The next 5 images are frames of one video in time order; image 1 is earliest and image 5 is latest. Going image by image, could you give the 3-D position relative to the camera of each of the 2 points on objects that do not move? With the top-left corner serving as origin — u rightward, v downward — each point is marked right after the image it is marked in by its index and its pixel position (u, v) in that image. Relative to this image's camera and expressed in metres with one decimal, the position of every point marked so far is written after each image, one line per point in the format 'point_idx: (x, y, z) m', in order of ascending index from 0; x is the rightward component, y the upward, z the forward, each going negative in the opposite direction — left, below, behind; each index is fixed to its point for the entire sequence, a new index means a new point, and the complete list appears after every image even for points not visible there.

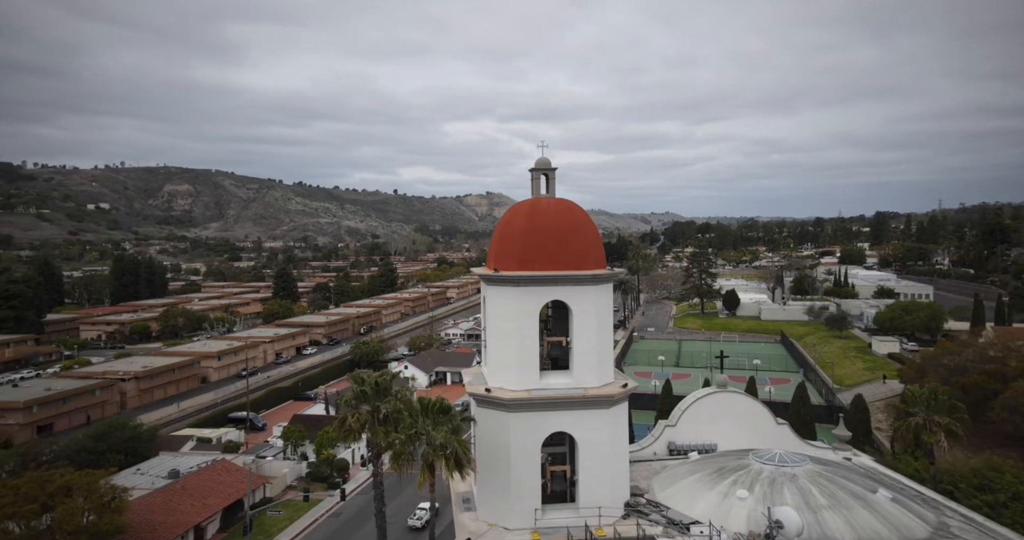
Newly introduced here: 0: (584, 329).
0: (+1.4, -1.1, +13.8) m
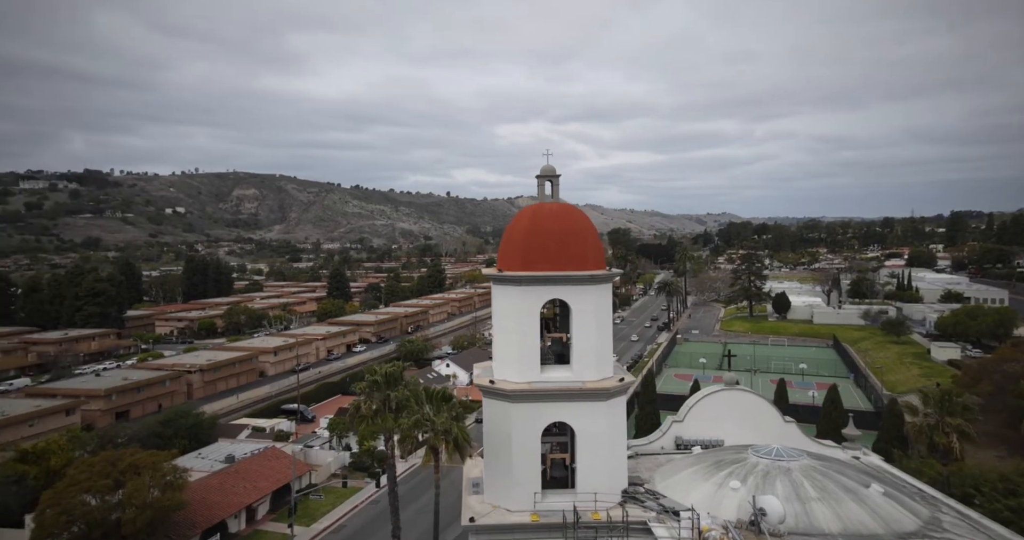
0: (+1.6, -1.2, +15.0) m
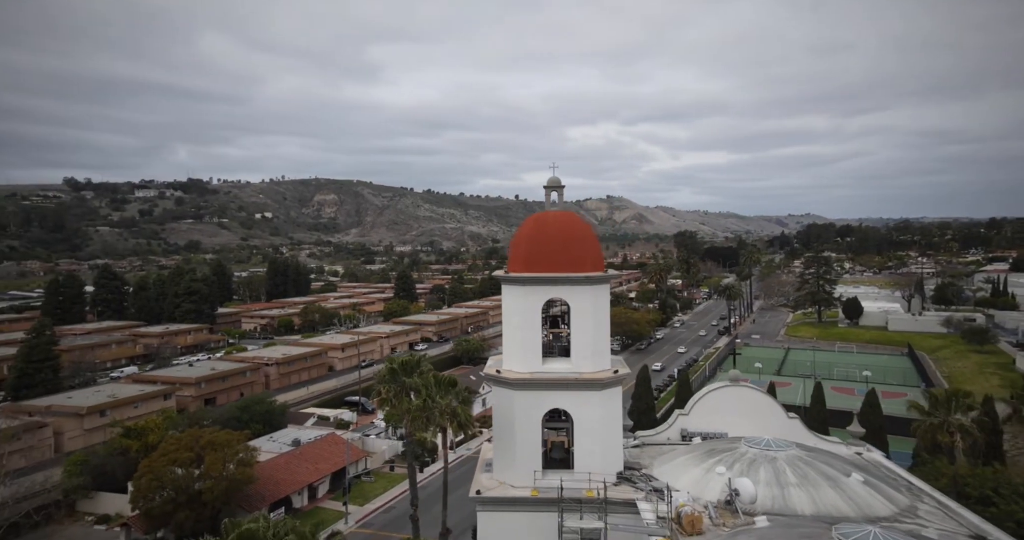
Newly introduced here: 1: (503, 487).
0: (+1.7, -1.3, +16.9) m
1: (-0.2, -5.4, +16.7) m
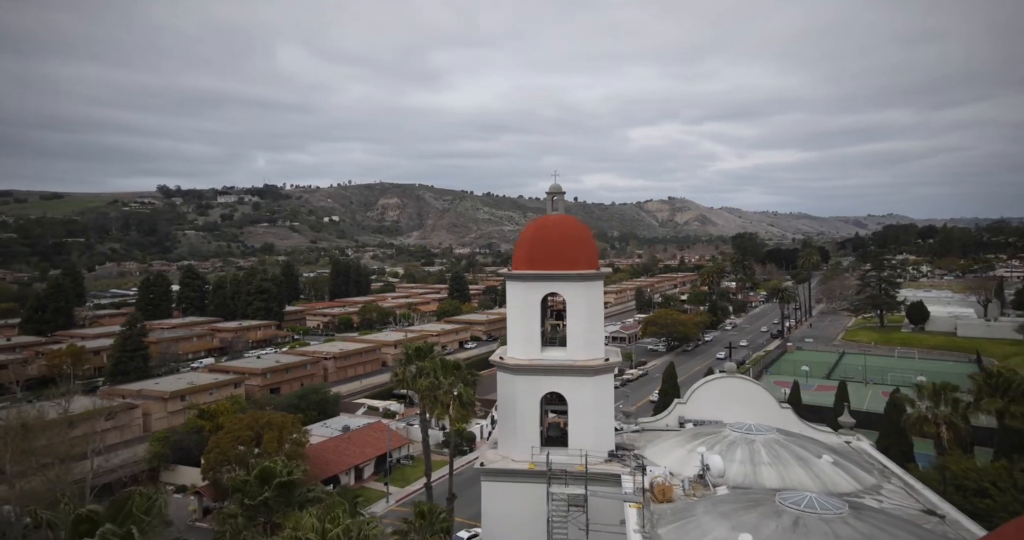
0: (+1.8, -1.3, +19.1) m
1: (-0.2, -5.3, +19.1) m
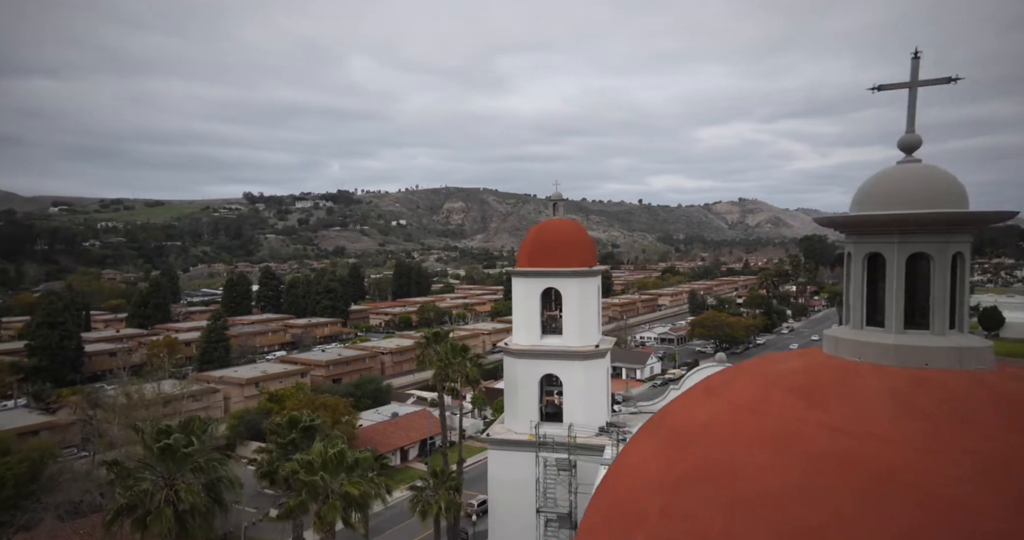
0: (+1.9, -1.3, +22.2) m
1: (-0.1, -5.3, +22.4) m
